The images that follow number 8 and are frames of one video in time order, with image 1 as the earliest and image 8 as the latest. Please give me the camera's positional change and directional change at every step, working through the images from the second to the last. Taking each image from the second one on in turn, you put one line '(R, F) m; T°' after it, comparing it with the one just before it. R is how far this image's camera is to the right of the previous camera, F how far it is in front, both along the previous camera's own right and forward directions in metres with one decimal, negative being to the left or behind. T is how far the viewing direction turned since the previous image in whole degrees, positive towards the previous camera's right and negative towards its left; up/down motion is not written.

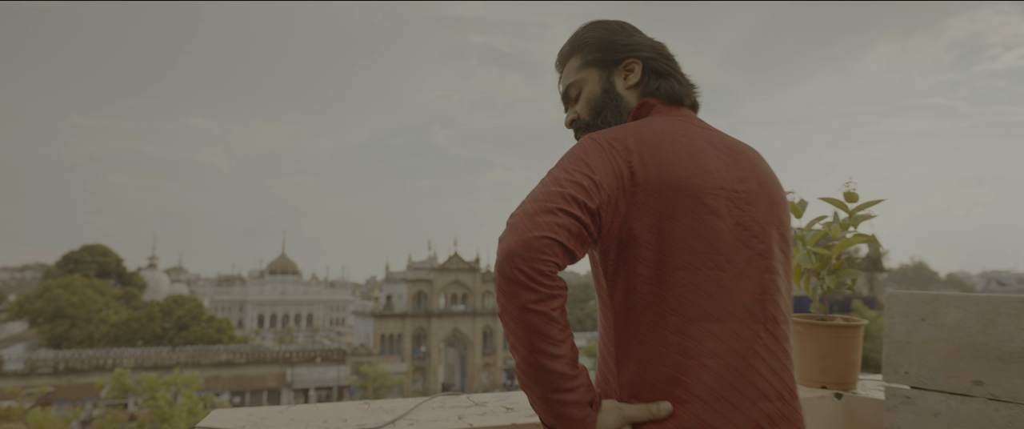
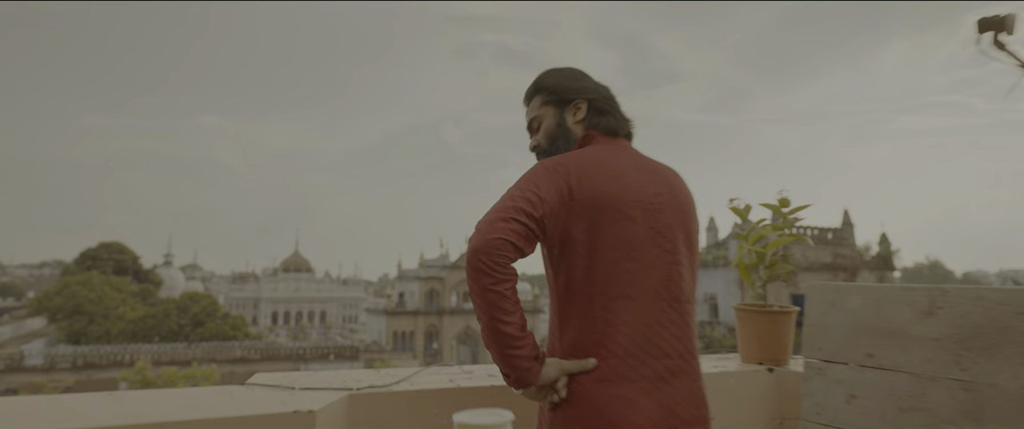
(+0.1, -0.4) m; -1°
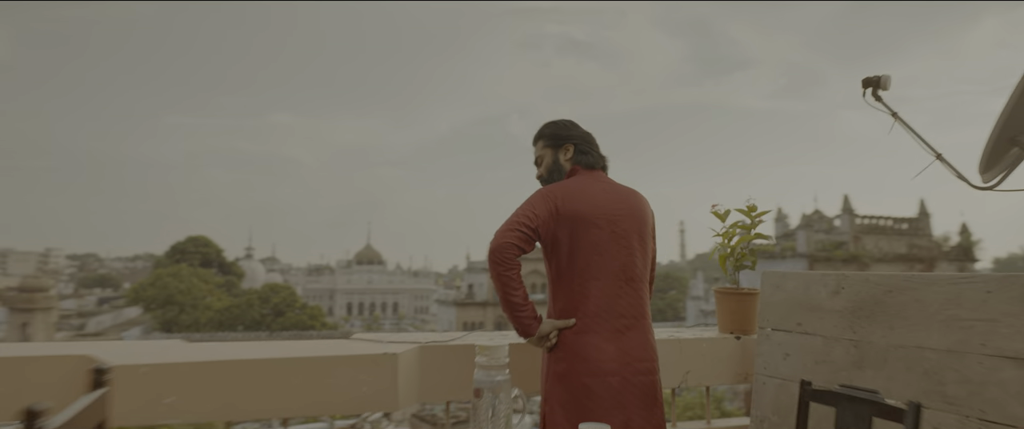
(+0.2, -0.7) m; -6°
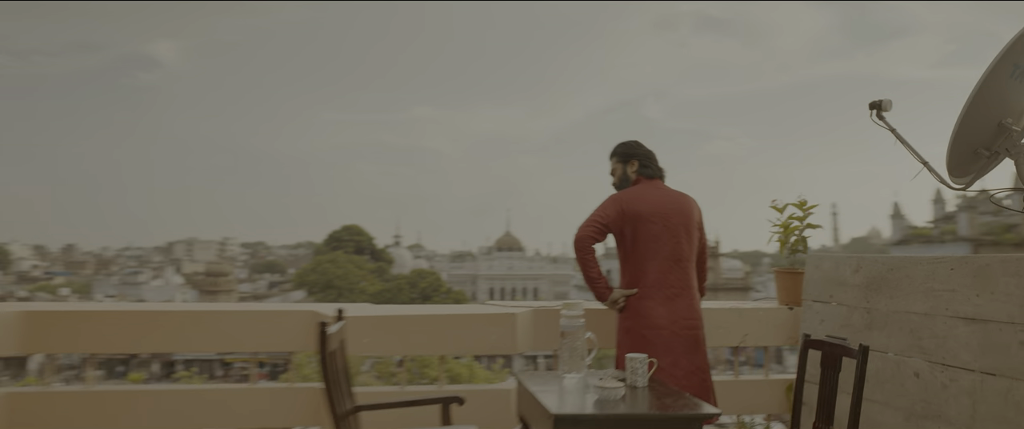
(+0.3, -0.9) m; -13°
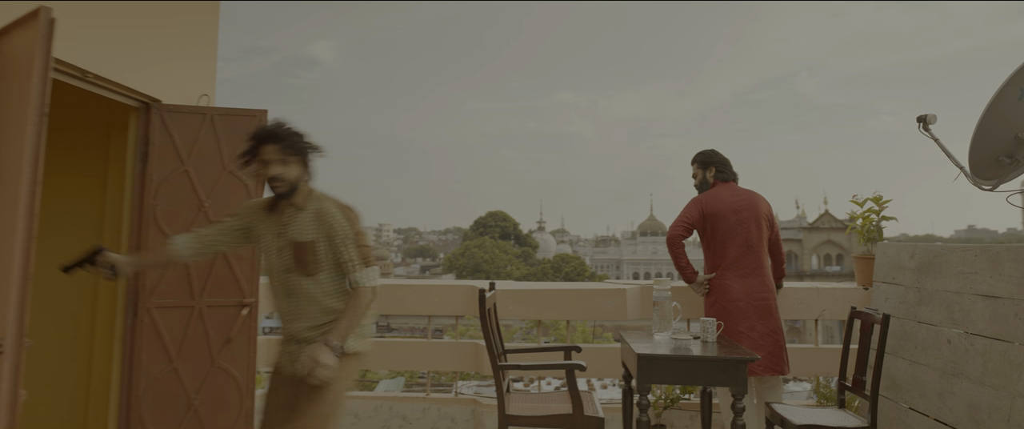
(+0.2, -1.0) m; -13°
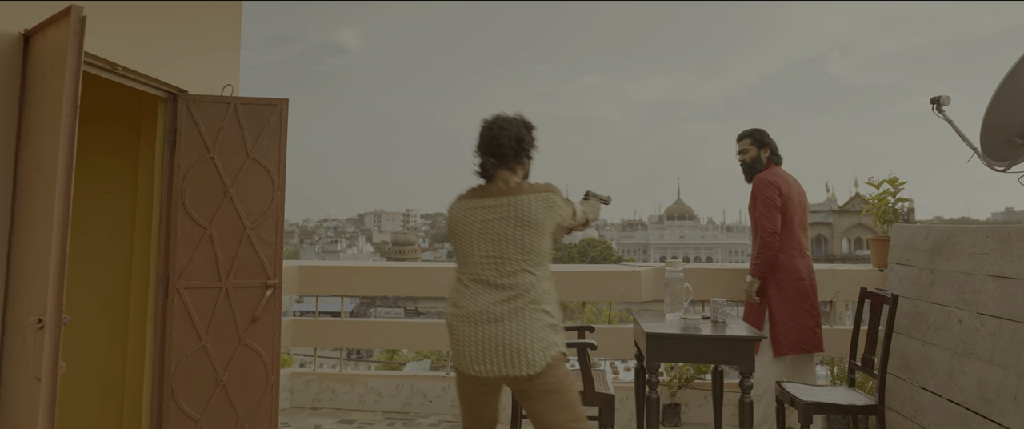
(+0.1, -0.1) m; -2°
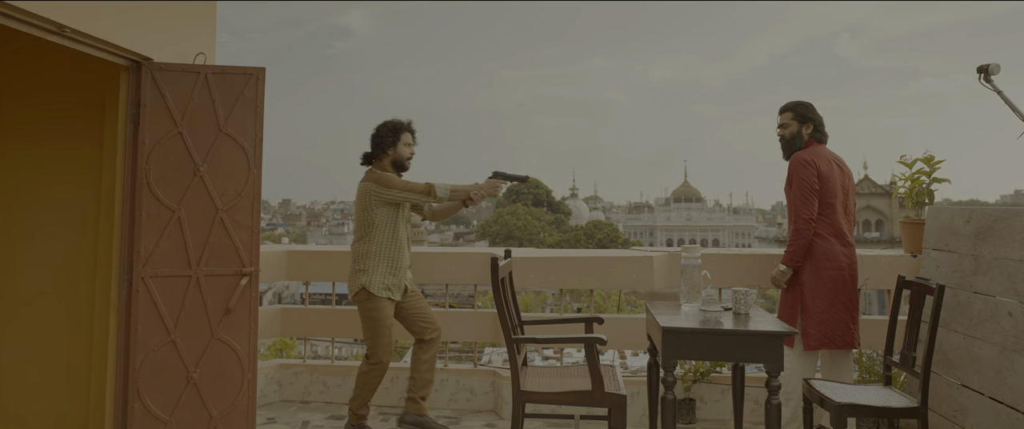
(0.0, +0.3) m; -1°
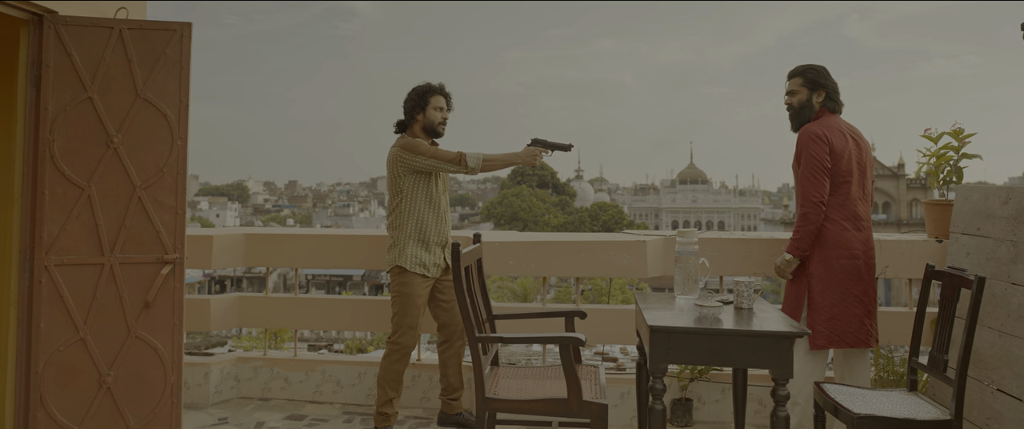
(+0.2, +0.4) m; 0°
